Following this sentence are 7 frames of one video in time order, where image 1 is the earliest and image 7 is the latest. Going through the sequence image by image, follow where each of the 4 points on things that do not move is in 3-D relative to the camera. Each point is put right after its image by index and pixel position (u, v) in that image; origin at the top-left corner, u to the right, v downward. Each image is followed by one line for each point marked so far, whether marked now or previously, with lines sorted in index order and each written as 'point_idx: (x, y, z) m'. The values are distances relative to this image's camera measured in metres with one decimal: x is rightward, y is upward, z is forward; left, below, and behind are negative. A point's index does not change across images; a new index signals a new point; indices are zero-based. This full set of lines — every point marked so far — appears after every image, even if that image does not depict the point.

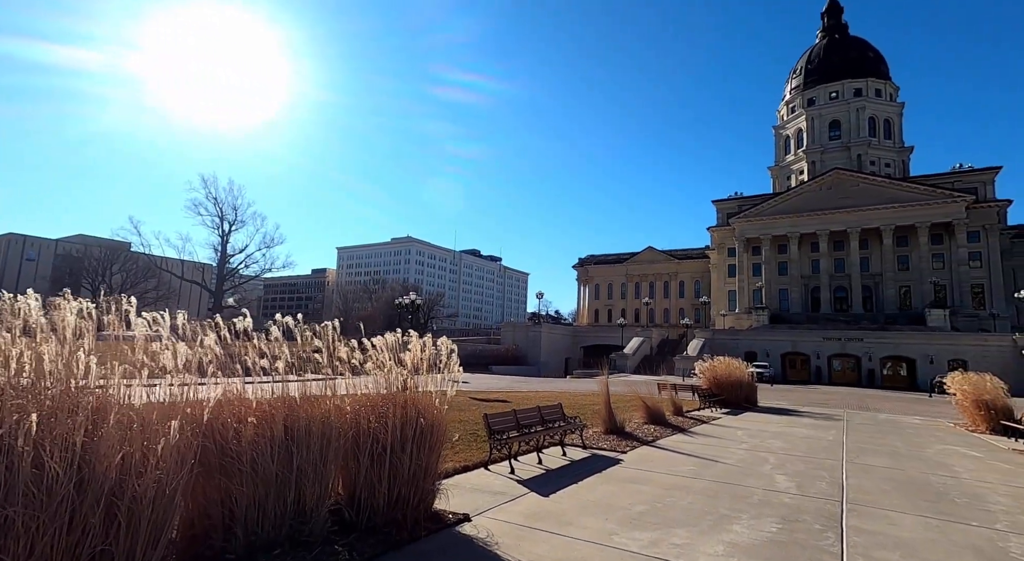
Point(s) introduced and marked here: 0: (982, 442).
0: (+11.3, -3.9, +13.2) m
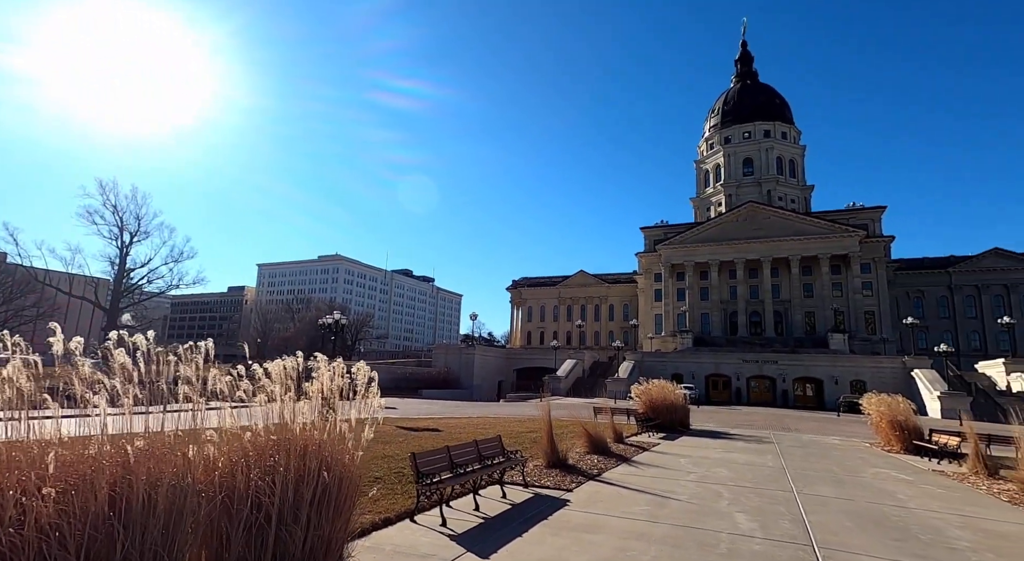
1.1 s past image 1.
0: (+9.6, -4.5, +13.5) m
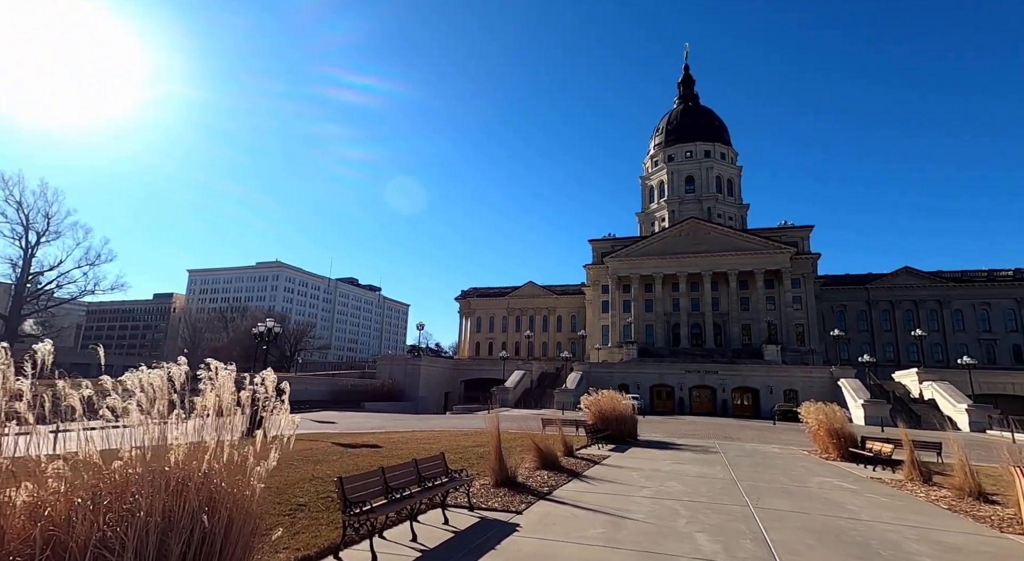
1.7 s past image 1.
0: (+8.3, -4.8, +13.7) m
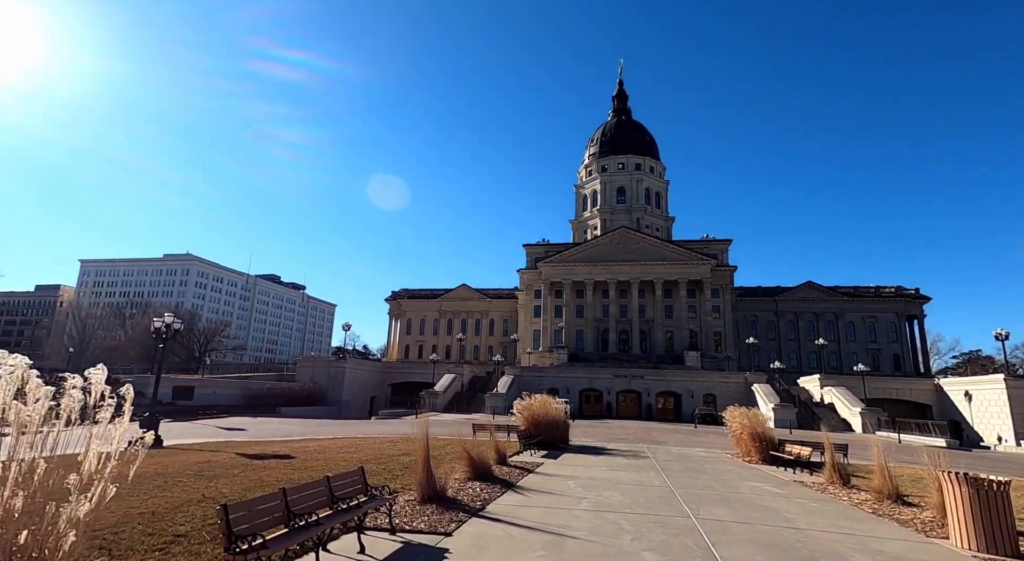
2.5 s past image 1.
0: (+6.5, -5.0, +14.0) m
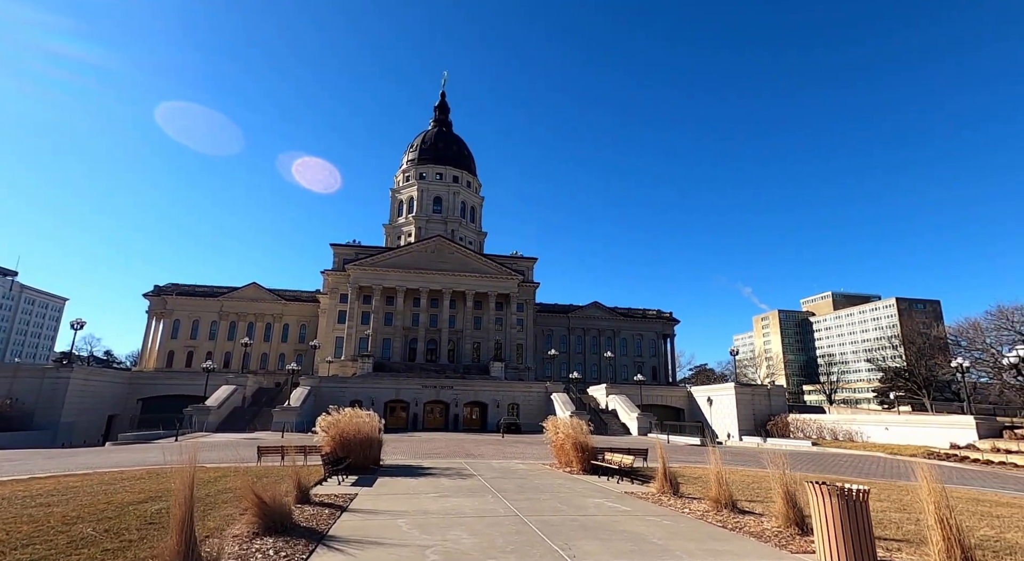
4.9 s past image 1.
0: (+2.0, -5.0, +13.3) m
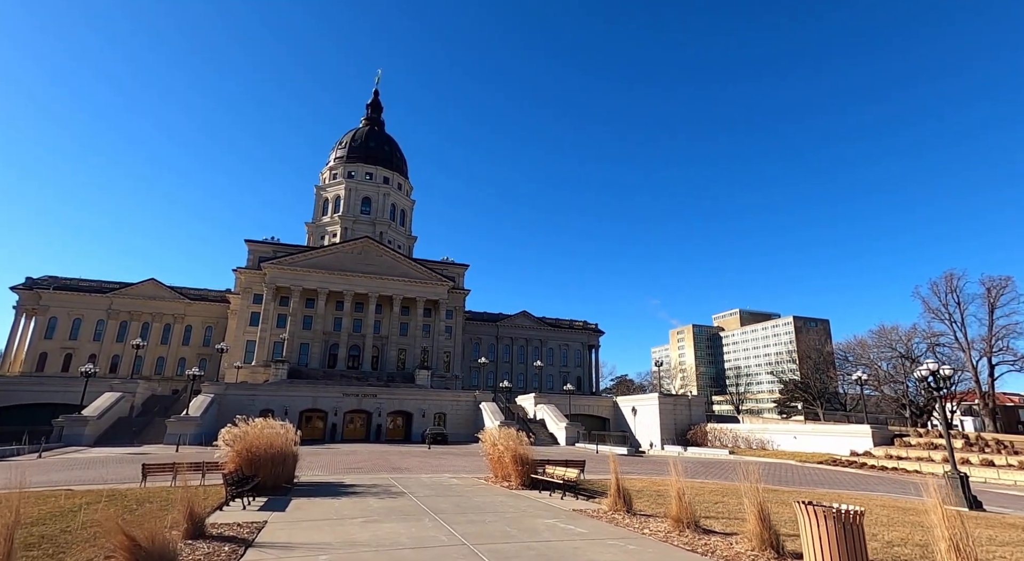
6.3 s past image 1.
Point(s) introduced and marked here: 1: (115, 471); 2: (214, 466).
0: (+0.6, -5.0, +12.2) m
1: (-9.2, -4.5, +12.7) m
2: (-6.2, -3.9, +11.3) m
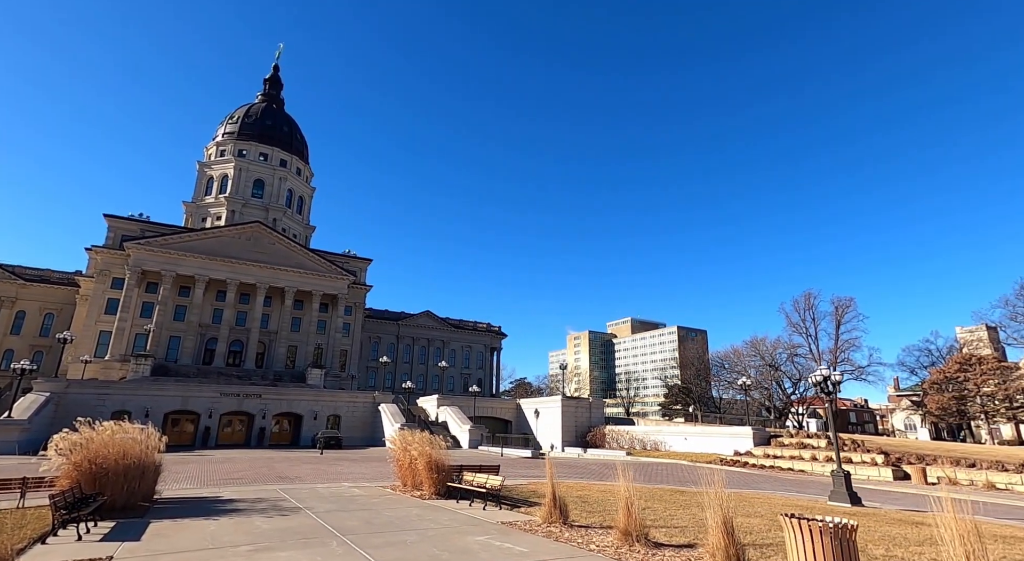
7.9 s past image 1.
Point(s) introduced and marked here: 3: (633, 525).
0: (-1.1, -4.7, +10.8) m
1: (-10.7, -3.7, +9.6) m
2: (-7.5, -3.2, +8.7) m
3: (+1.8, -3.6, +8.1) m
